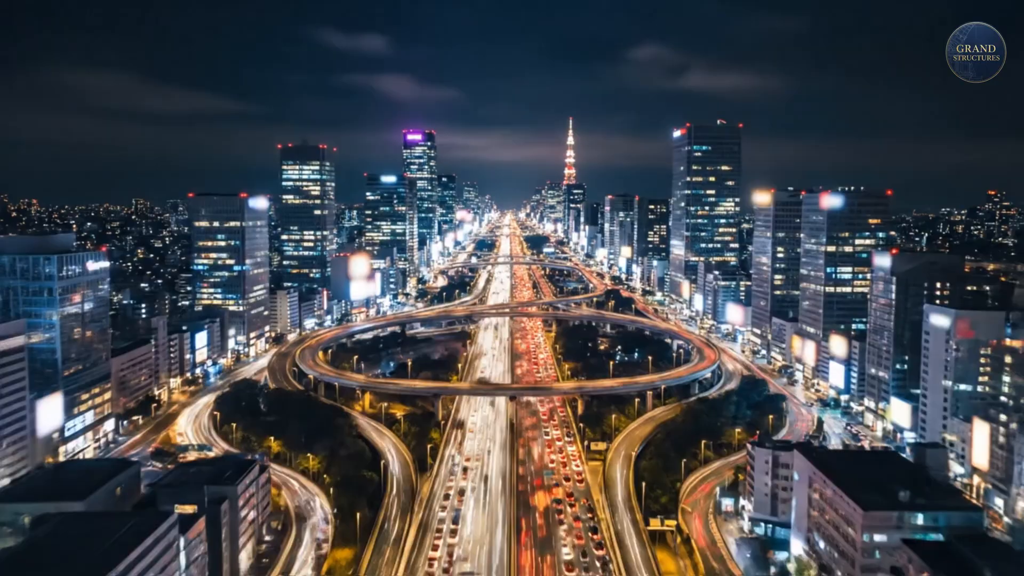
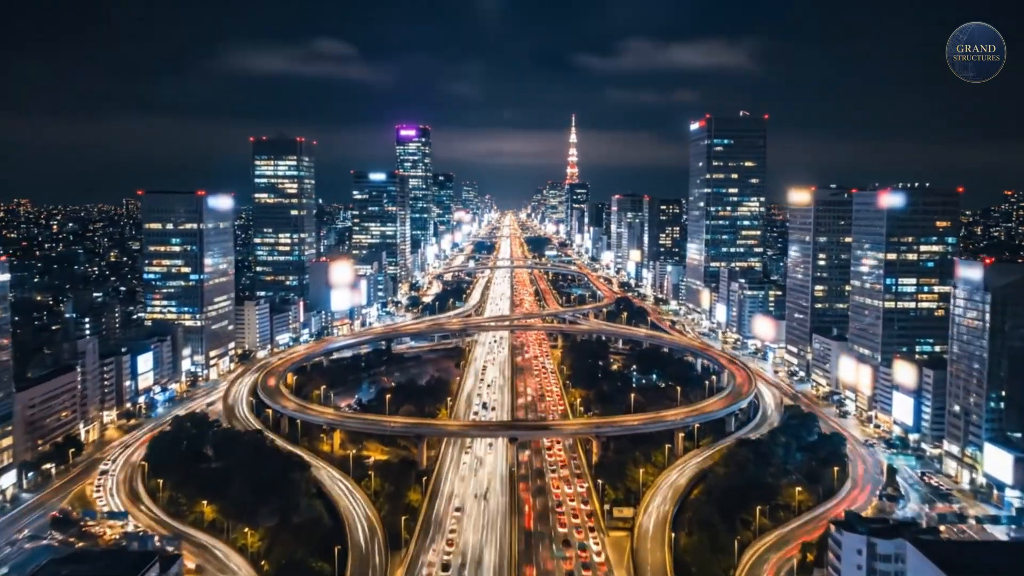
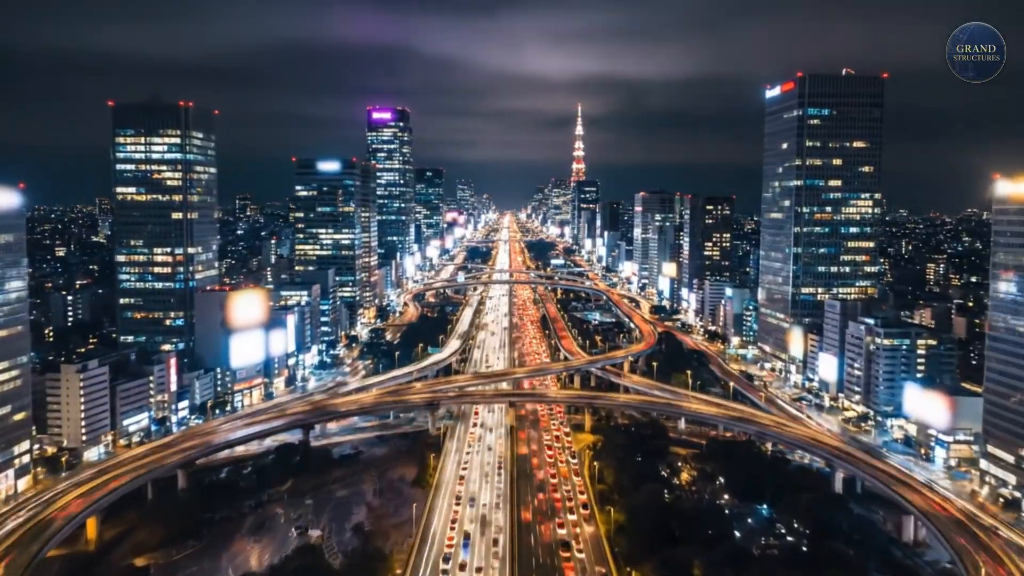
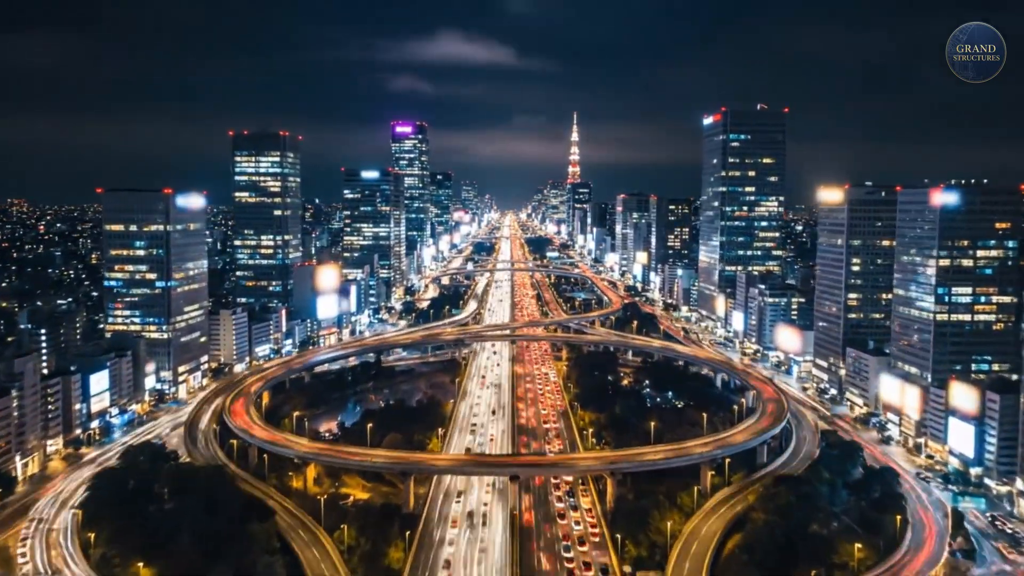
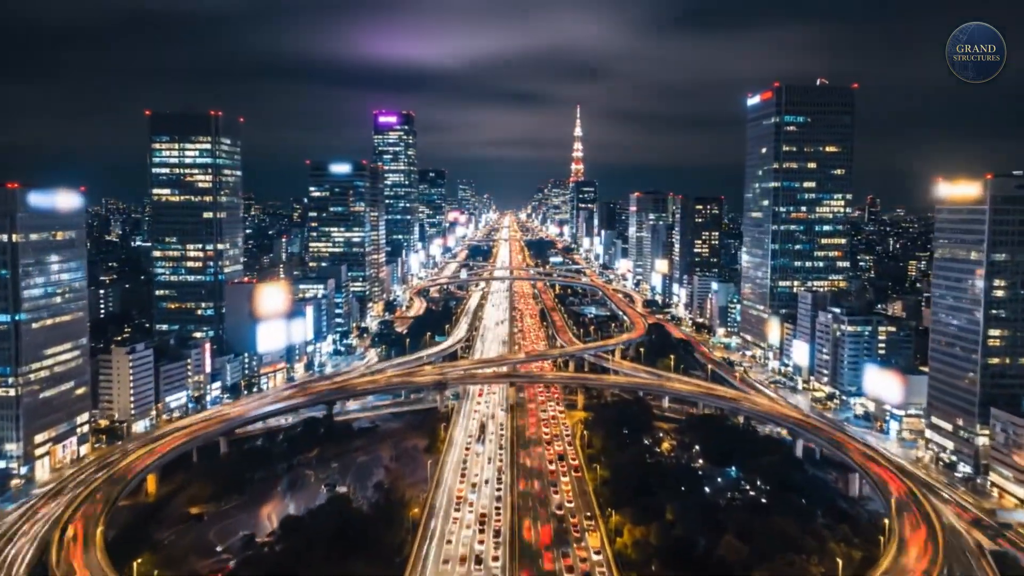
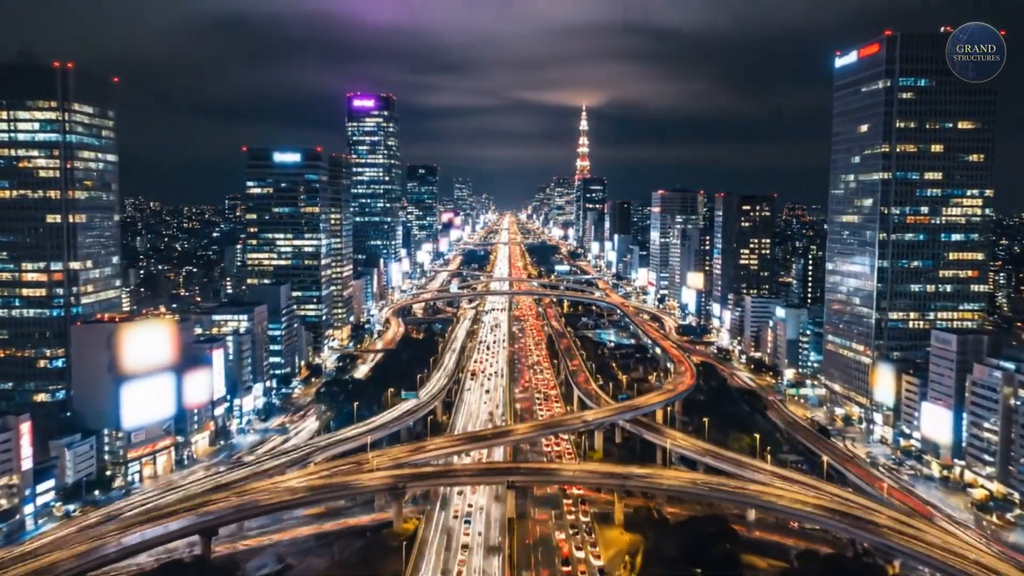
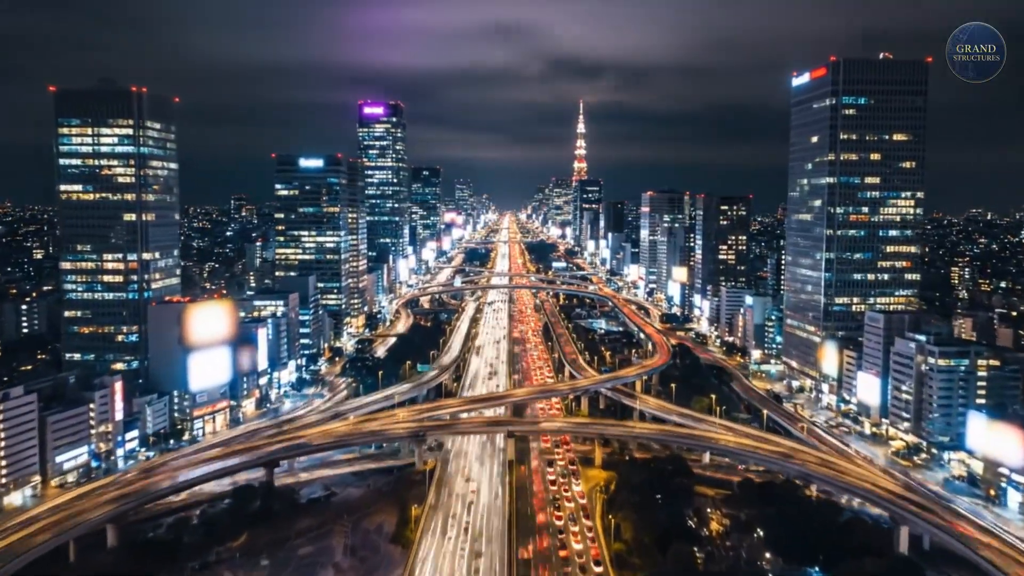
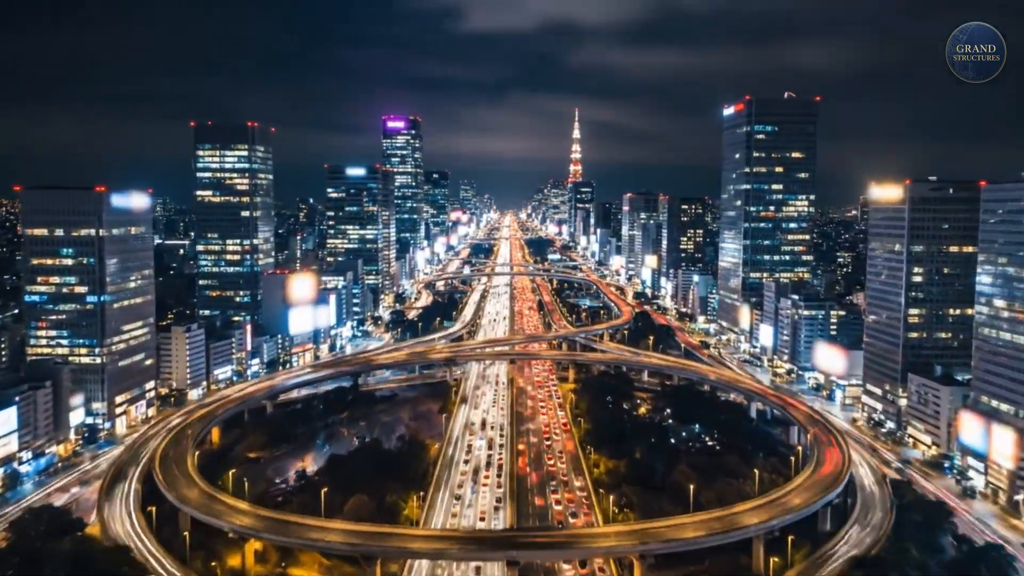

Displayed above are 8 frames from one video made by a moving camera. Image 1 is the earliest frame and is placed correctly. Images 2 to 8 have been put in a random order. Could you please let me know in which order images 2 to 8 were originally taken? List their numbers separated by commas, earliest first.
2, 4, 8, 5, 3, 7, 6
